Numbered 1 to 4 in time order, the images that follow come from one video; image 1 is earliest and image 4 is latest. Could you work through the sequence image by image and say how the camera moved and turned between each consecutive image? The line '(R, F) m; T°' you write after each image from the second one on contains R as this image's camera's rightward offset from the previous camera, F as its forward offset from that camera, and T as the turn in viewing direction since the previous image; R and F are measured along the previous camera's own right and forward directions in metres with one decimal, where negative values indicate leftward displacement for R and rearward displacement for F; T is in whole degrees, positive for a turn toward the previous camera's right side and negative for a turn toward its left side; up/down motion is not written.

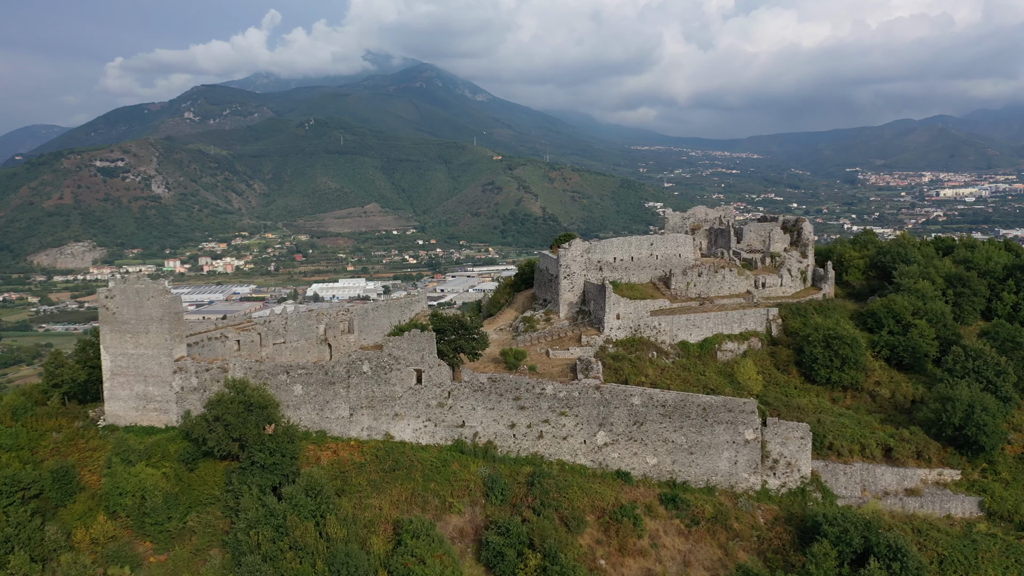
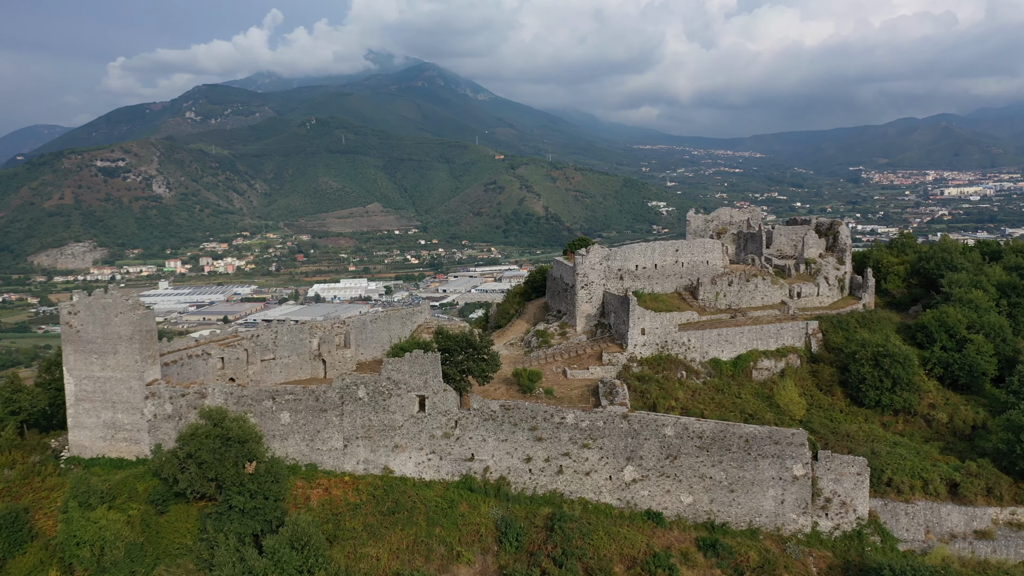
(-0.3, +2.2) m; 0°
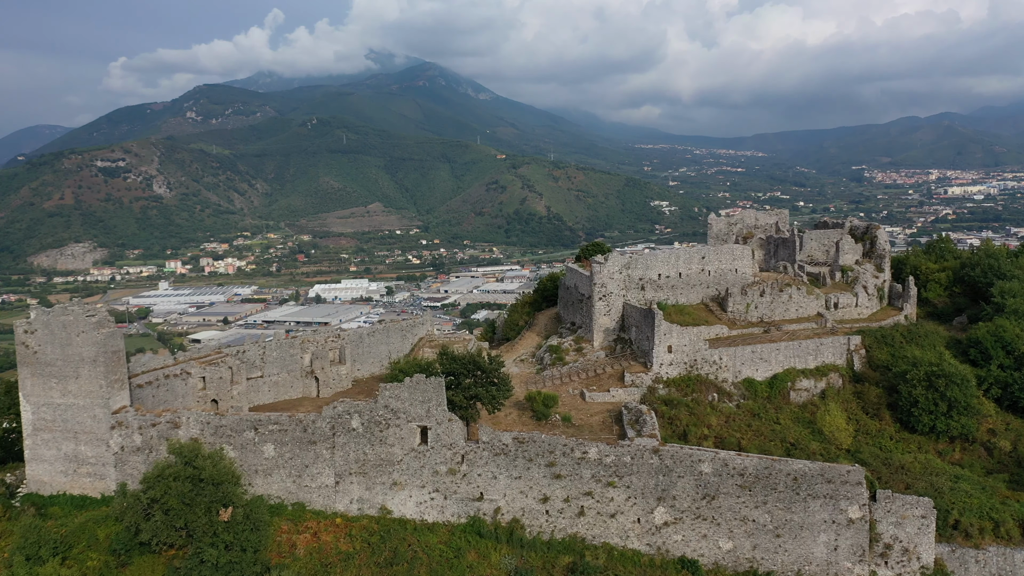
(-0.2, +2.0) m; 0°
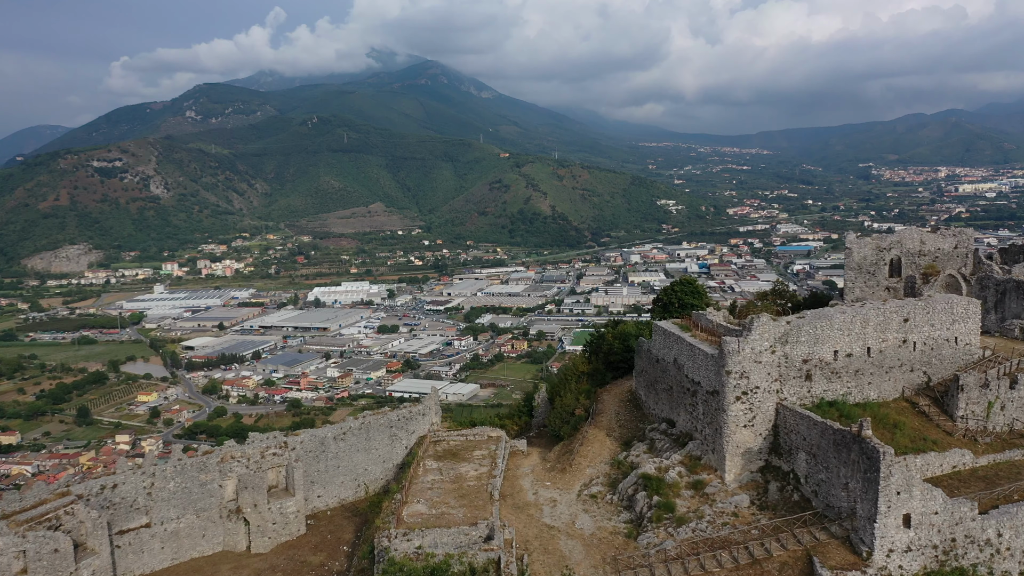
(-1.0, +8.7) m; 0°
